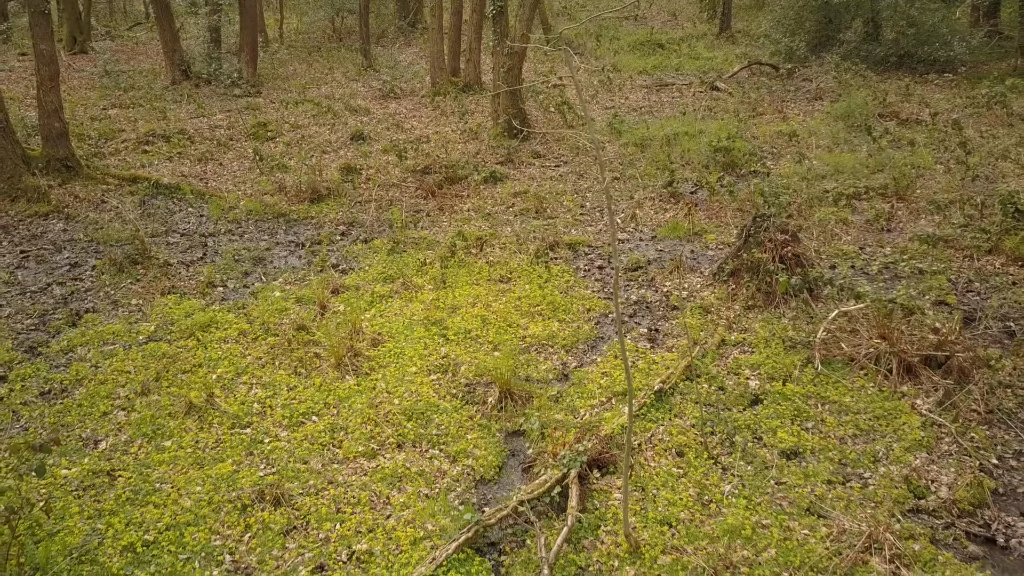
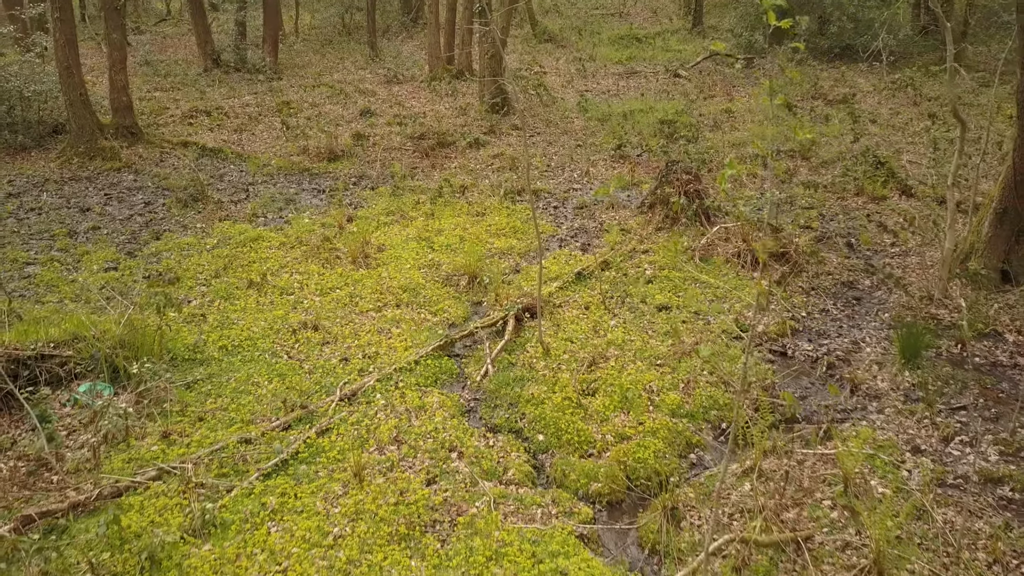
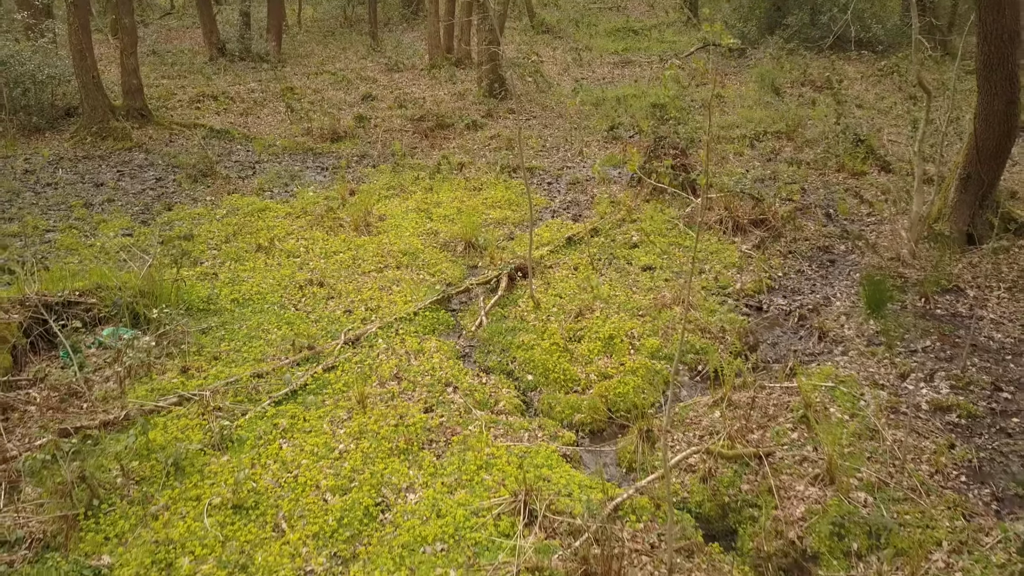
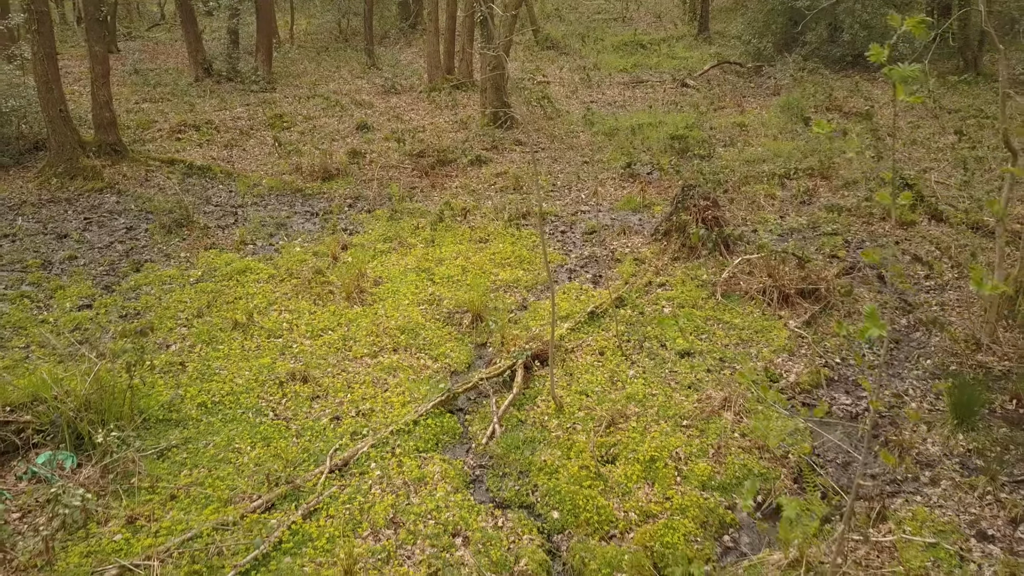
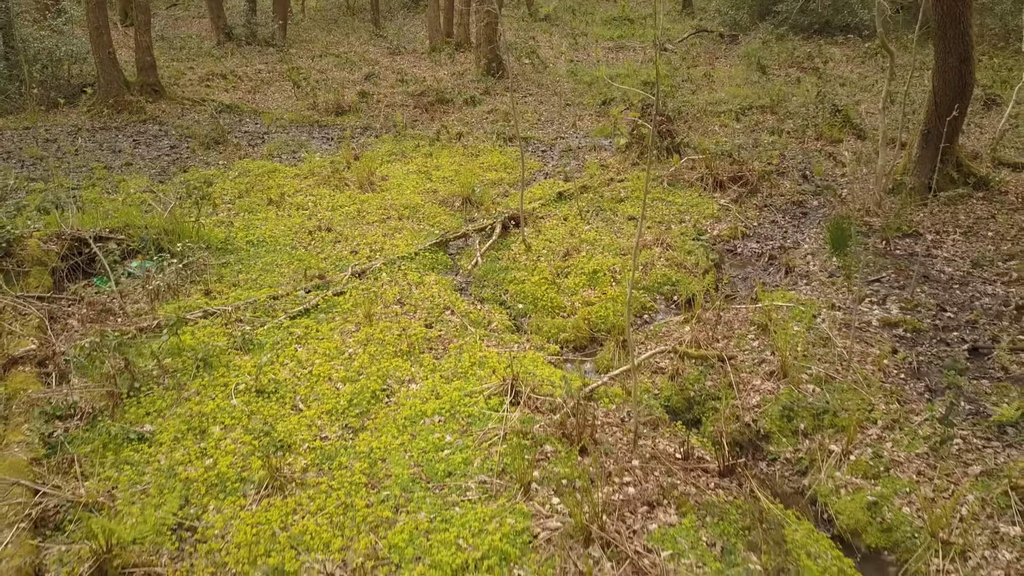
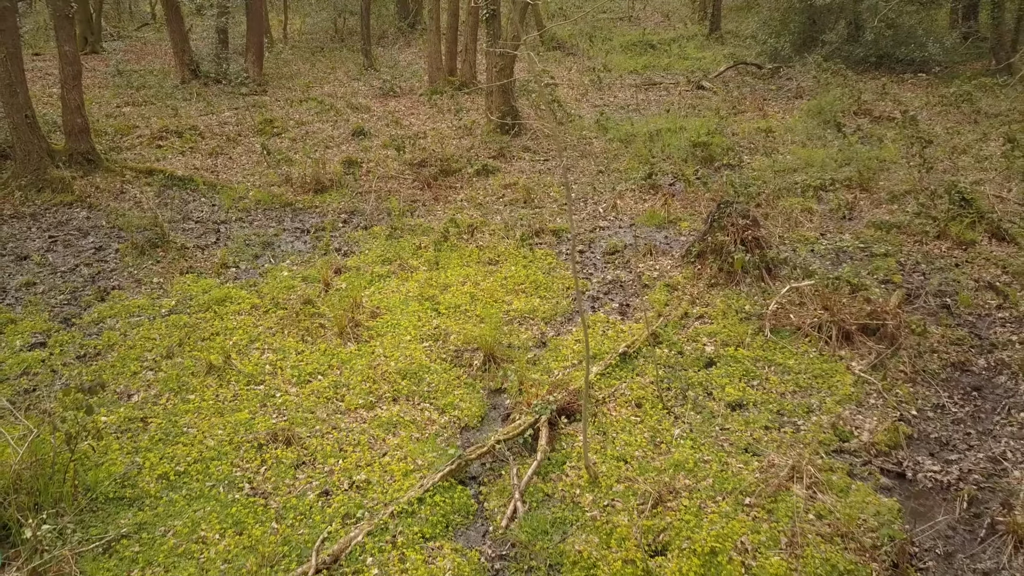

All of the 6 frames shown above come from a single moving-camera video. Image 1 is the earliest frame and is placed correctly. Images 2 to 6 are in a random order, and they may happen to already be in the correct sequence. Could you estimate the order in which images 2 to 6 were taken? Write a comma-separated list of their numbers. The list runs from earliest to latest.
6, 4, 2, 3, 5
